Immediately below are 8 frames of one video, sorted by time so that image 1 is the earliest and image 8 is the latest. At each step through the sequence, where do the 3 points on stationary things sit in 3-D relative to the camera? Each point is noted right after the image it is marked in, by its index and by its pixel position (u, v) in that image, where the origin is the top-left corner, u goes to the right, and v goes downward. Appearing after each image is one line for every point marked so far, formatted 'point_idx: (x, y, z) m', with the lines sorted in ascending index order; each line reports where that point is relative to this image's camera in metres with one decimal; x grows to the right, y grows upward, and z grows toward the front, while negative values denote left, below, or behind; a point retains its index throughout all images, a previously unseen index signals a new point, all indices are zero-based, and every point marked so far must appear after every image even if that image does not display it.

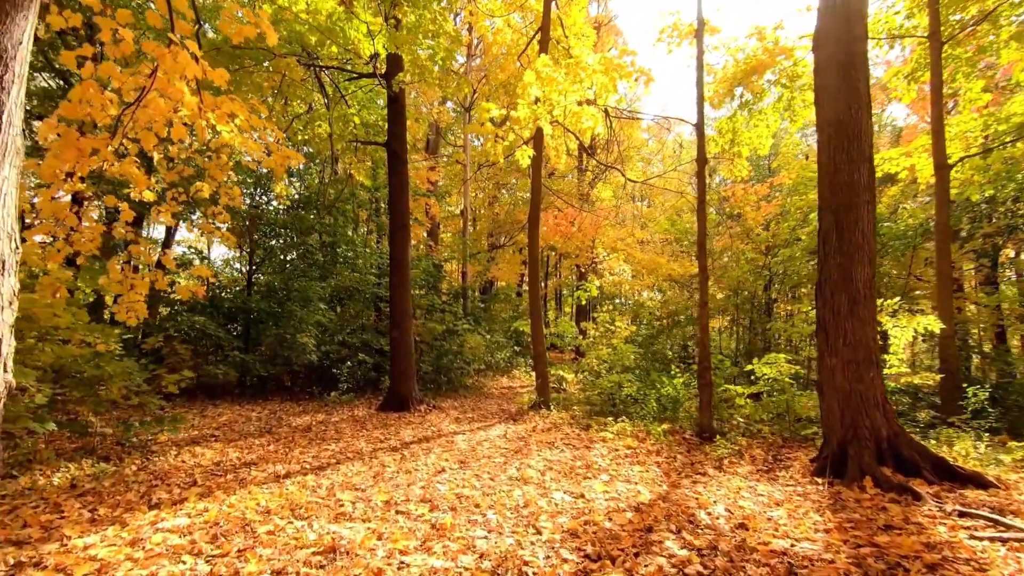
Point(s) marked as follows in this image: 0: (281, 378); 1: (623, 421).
0: (-5.2, -2.0, +11.4) m
1: (+1.7, -2.0, +7.8) m
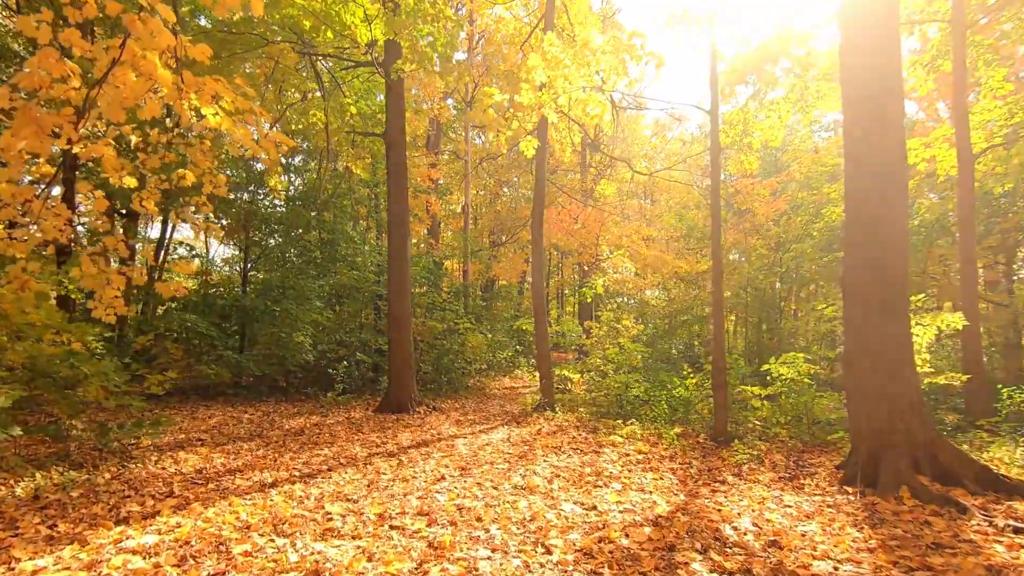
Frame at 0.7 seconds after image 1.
0: (-5.1, -2.0, +11.1) m
1: (+1.8, -2.0, +7.4) m
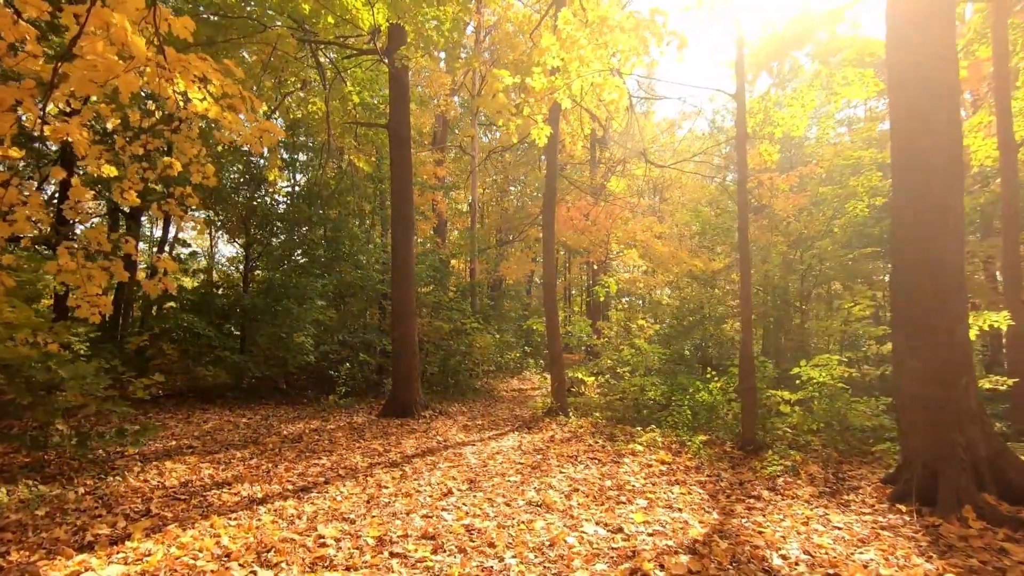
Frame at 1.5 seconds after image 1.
0: (-4.9, -2.0, +10.7) m
1: (+1.9, -1.9, +6.9) m
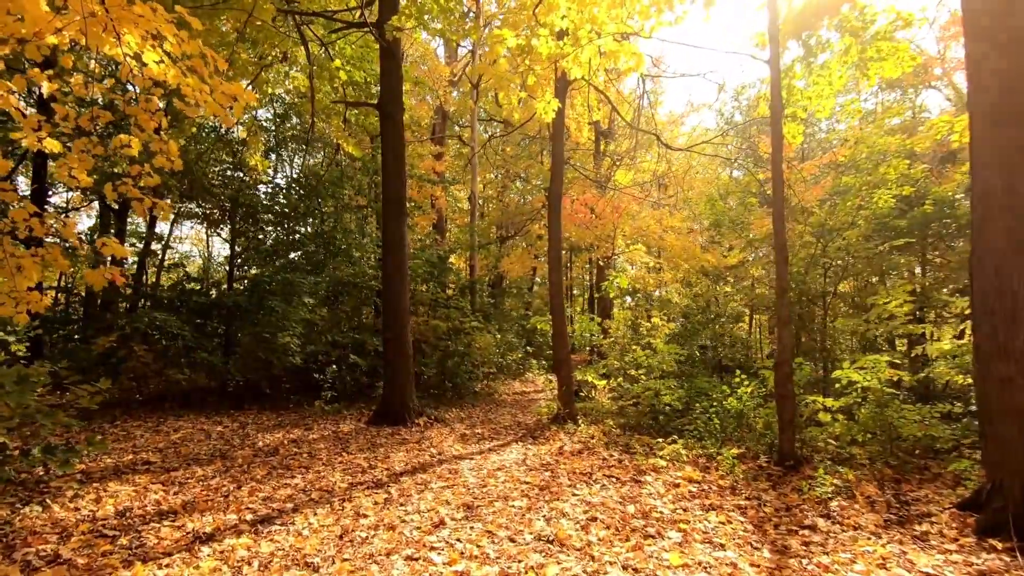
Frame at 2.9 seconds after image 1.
0: (-4.9, -1.9, +9.9) m
1: (+2.0, -1.8, +6.2) m
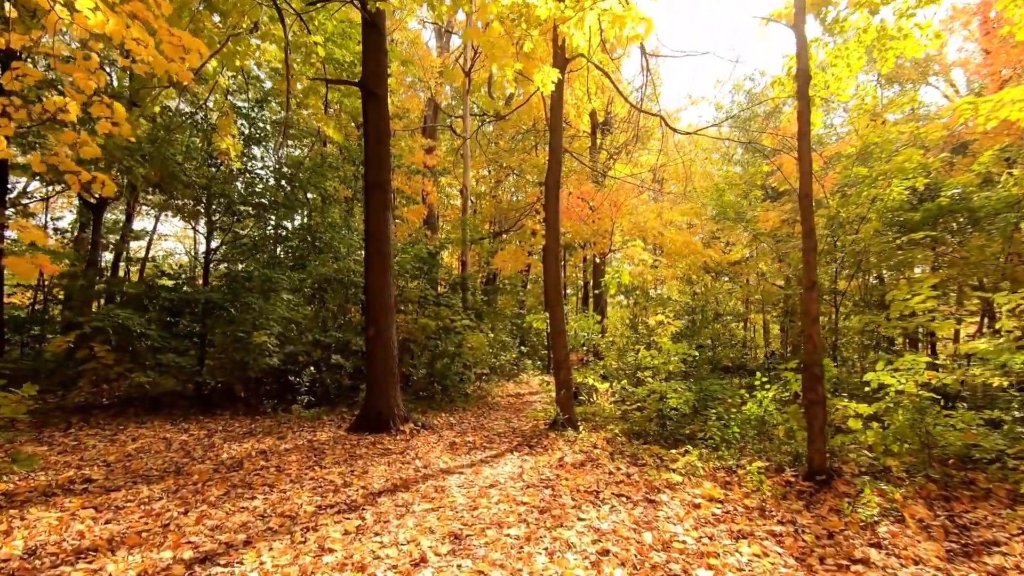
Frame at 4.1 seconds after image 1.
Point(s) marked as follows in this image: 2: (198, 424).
0: (-5.0, -1.8, +9.2) m
1: (+1.9, -1.8, +5.5) m
2: (-4.7, -2.0, +7.7) m
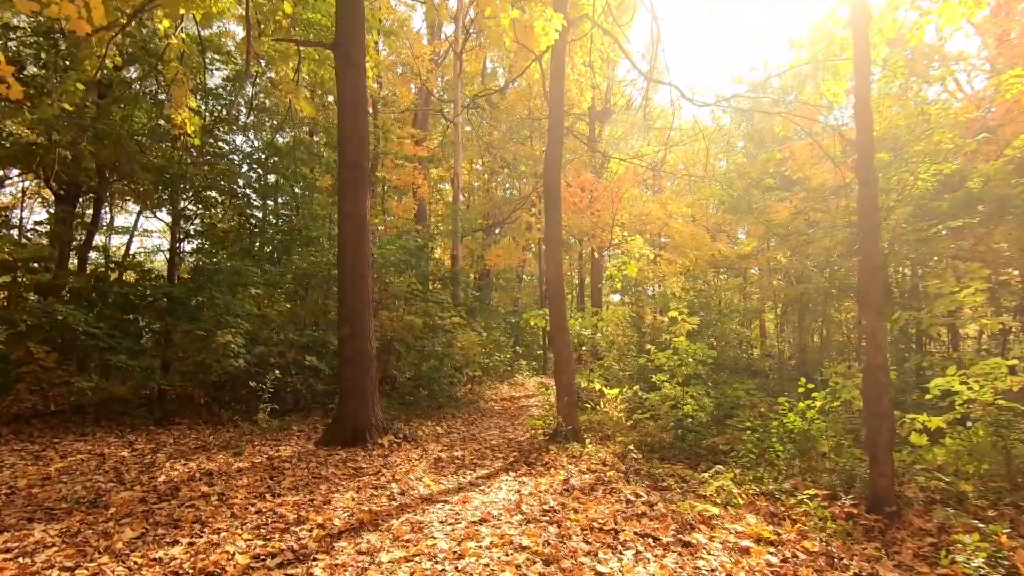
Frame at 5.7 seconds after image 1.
0: (-5.1, -1.7, +8.2) m
1: (+1.9, -1.7, +4.6) m
2: (-4.8, -1.9, +6.7) m
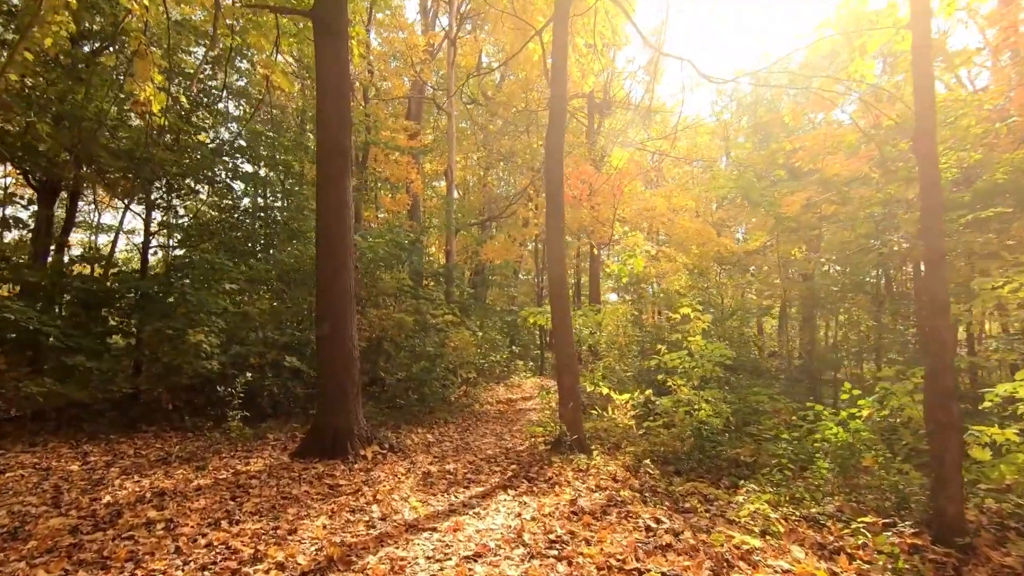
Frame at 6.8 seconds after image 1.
0: (-5.1, -1.6, +7.6) m
1: (+1.9, -1.6, +4.0) m
2: (-4.8, -1.9, +6.0) m
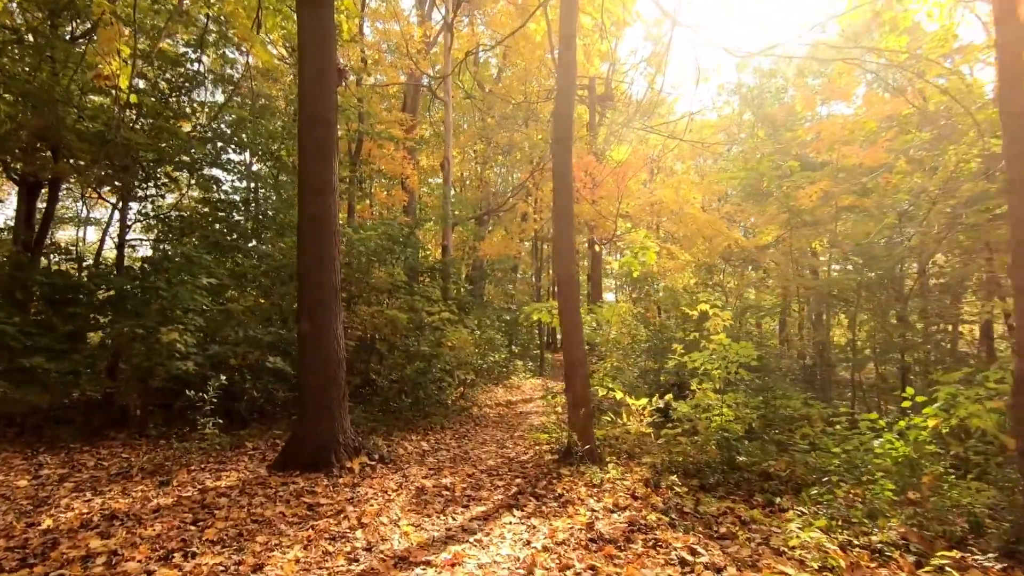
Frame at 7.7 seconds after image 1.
0: (-5.1, -1.5, +7.0) m
1: (+1.9, -1.5, +3.5) m
2: (-4.8, -1.8, +5.4) m
